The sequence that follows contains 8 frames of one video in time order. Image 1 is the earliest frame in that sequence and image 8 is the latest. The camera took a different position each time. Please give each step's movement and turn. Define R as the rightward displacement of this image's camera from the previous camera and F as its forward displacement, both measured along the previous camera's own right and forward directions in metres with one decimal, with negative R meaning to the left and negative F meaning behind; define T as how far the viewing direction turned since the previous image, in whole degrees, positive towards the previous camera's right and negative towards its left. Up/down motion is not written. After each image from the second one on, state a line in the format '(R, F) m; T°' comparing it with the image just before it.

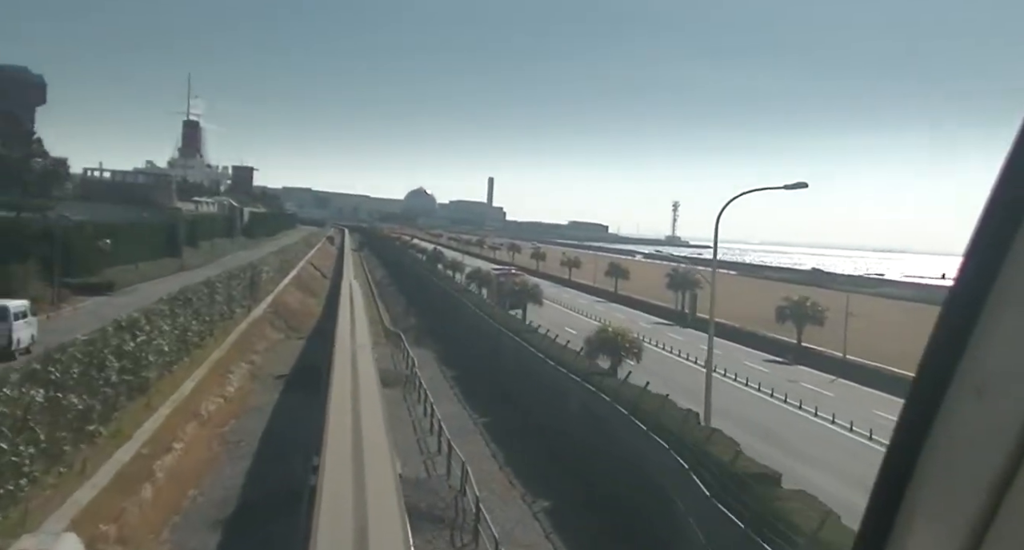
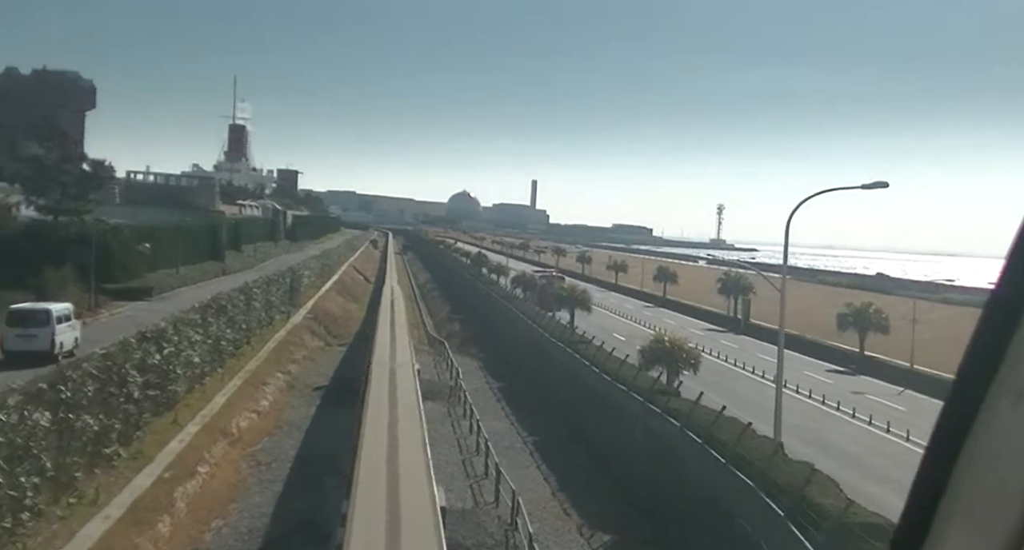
(-0.2, +1.2) m; -3°
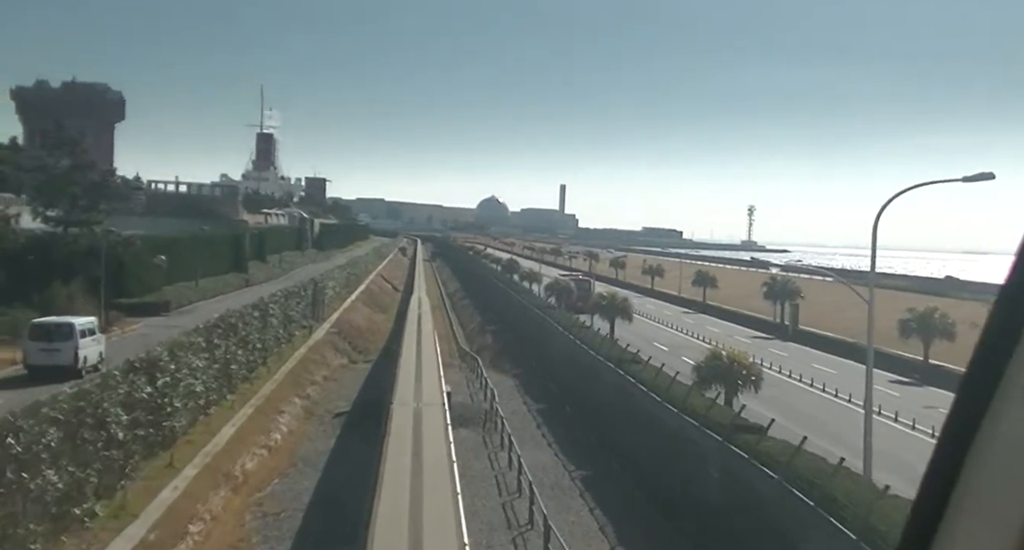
(-0.3, +1.9) m; -2°
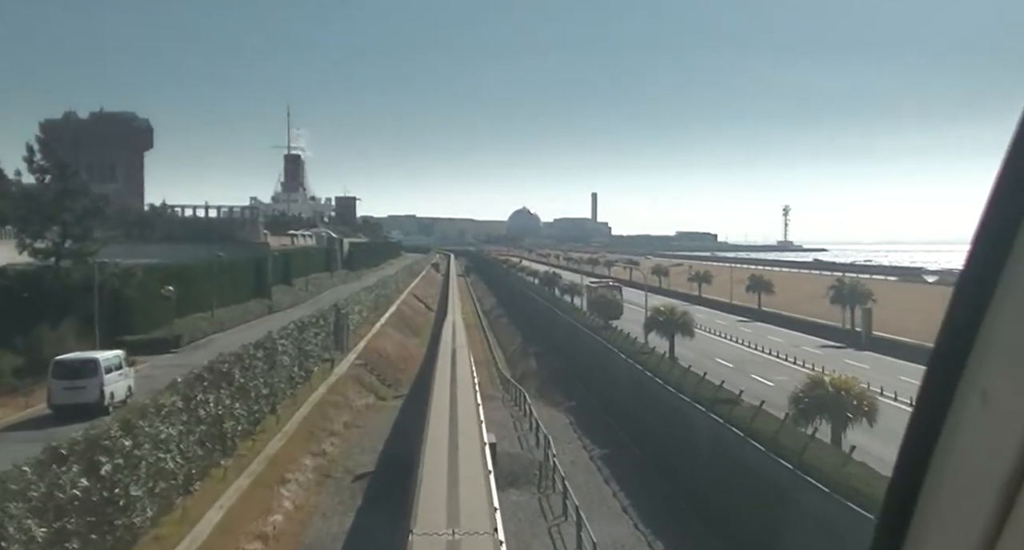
(-0.3, +3.0) m; -3°
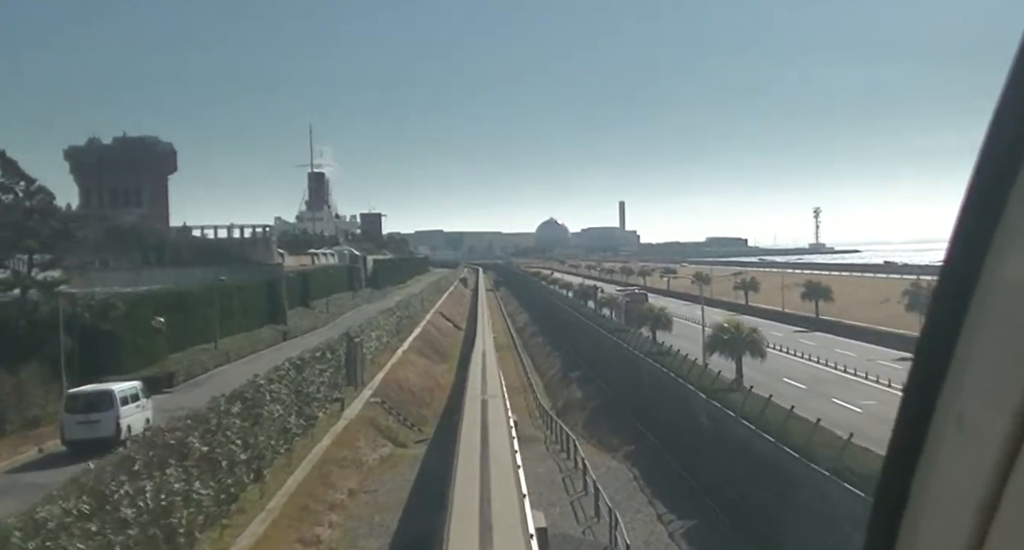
(-0.3, +3.3) m; -2°
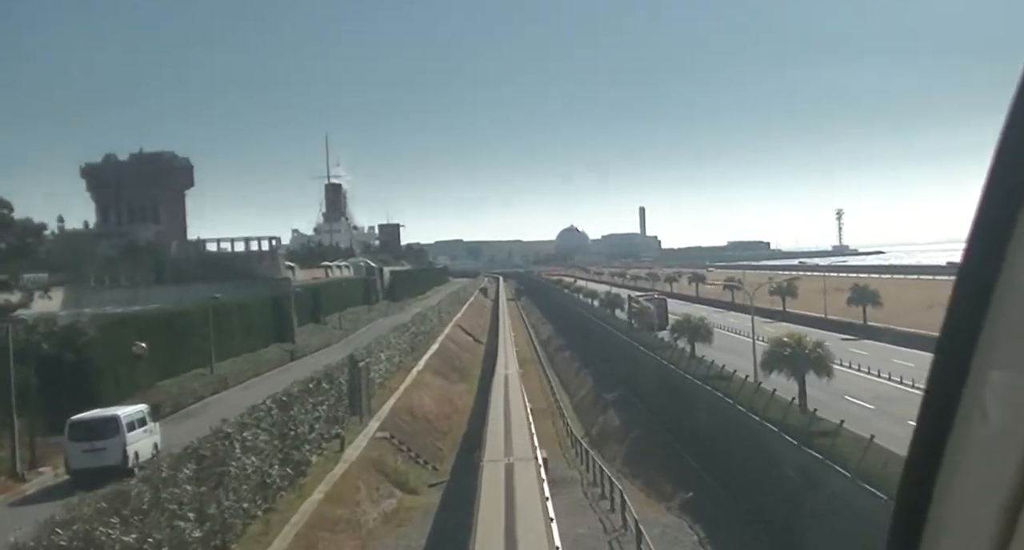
(-0.1, +2.6) m; -2°
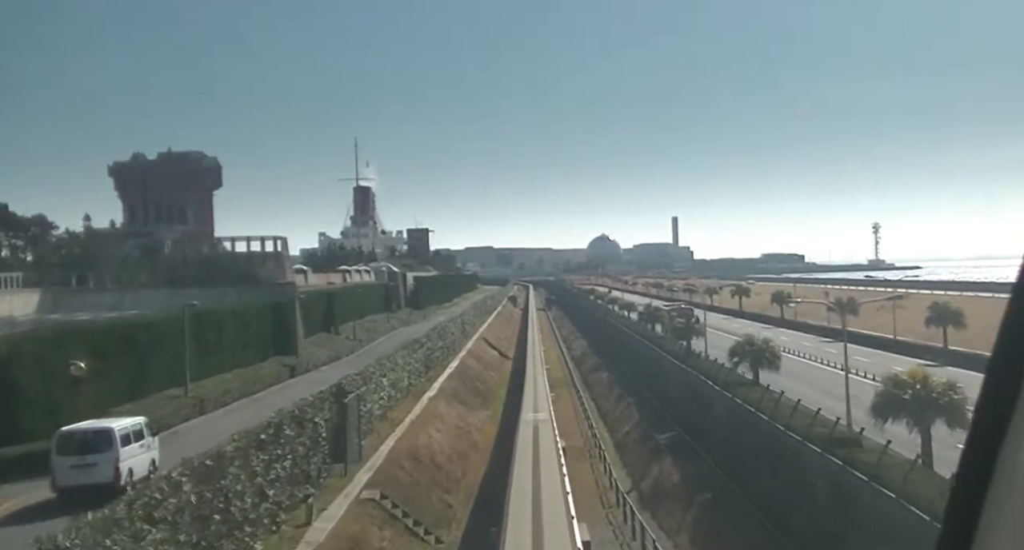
(-0.1, +4.0) m; -2°
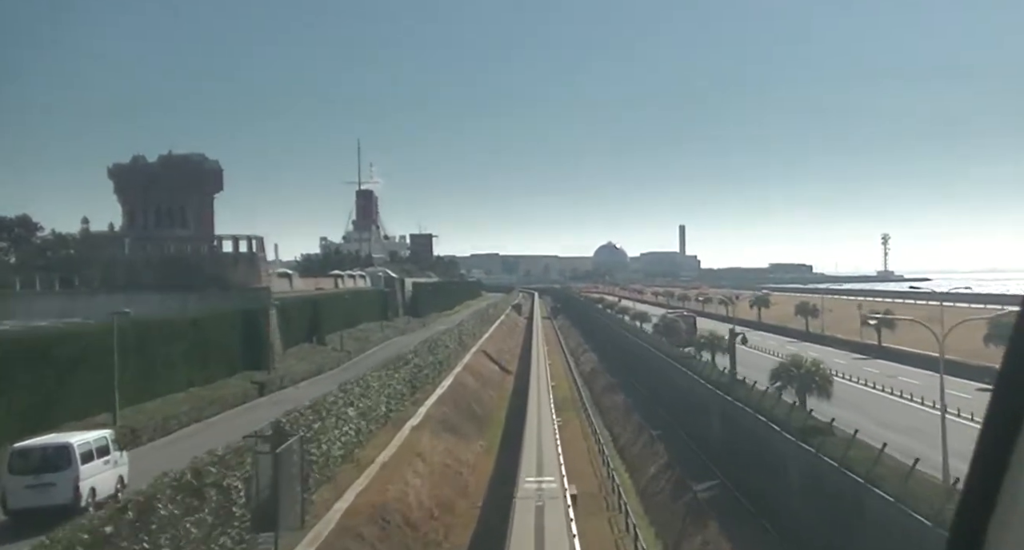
(+0.1, +3.6) m; -1°
